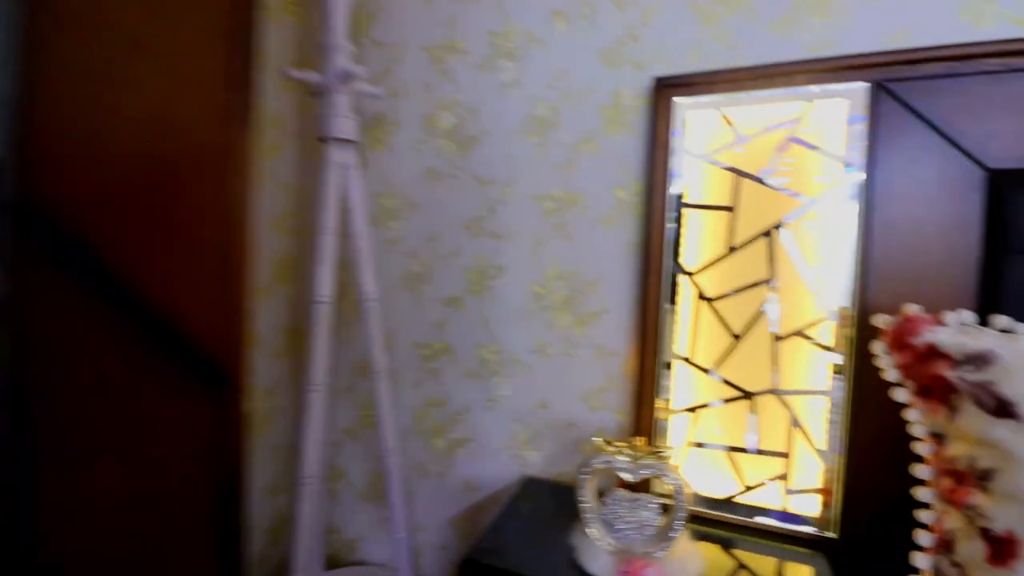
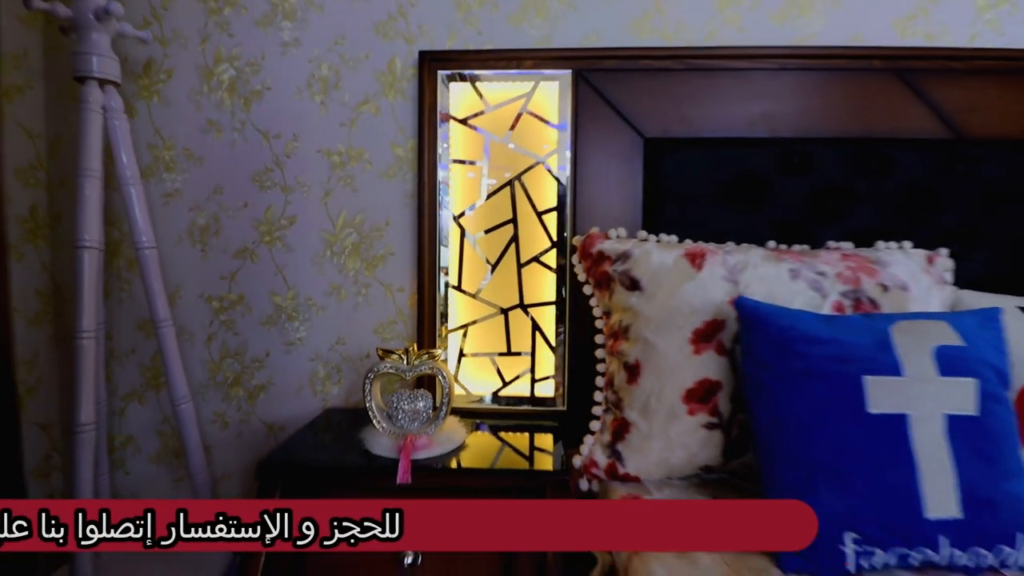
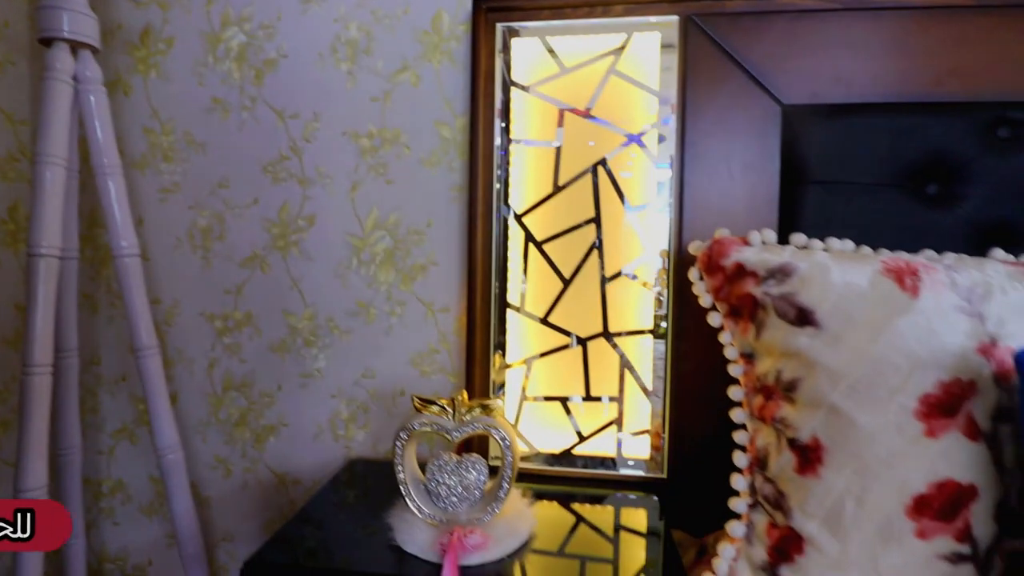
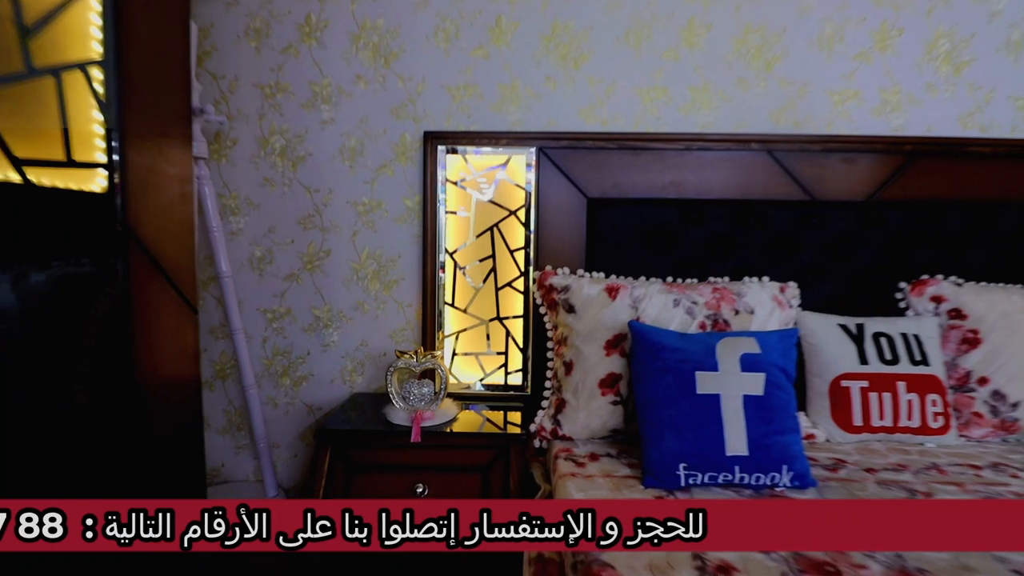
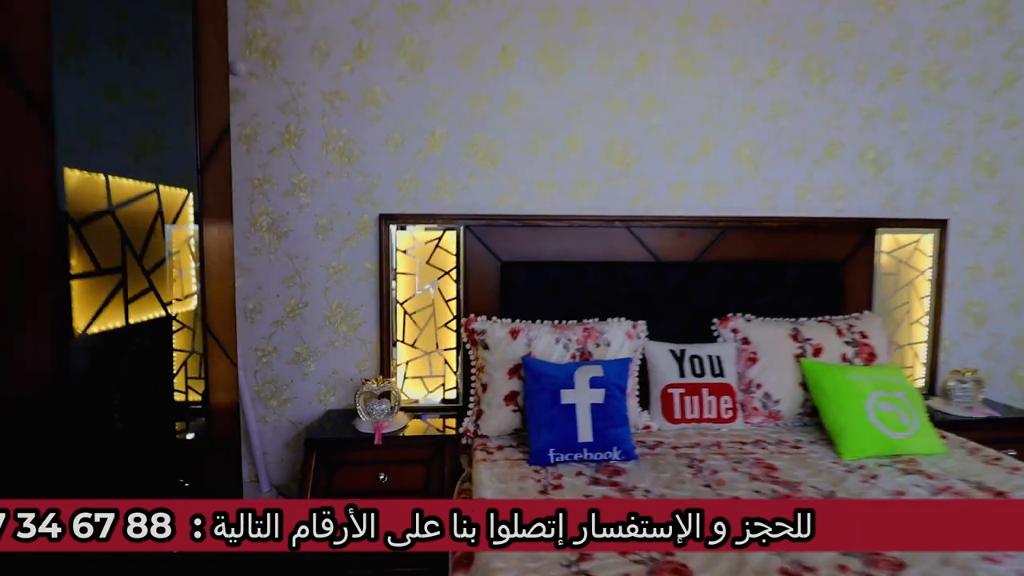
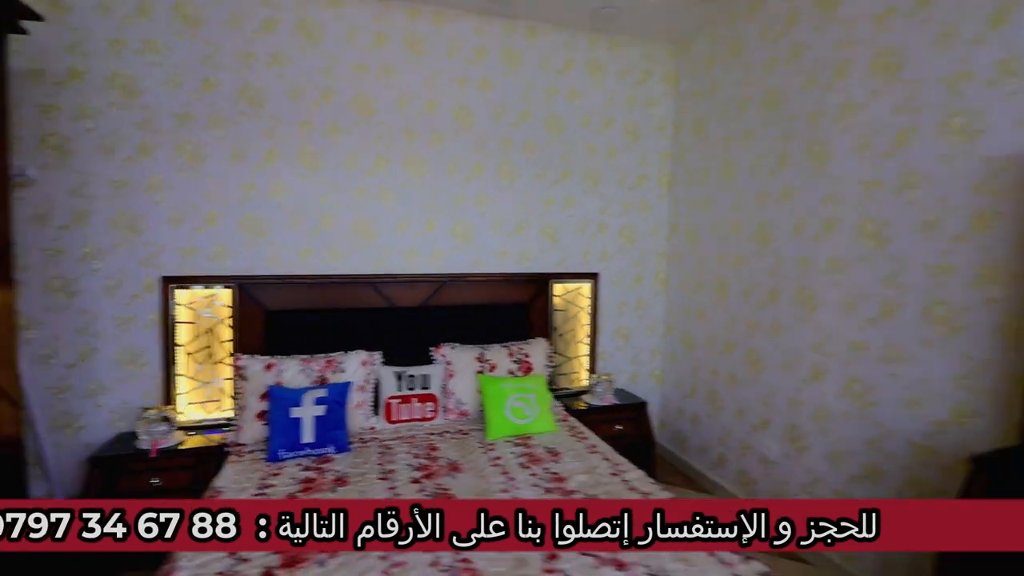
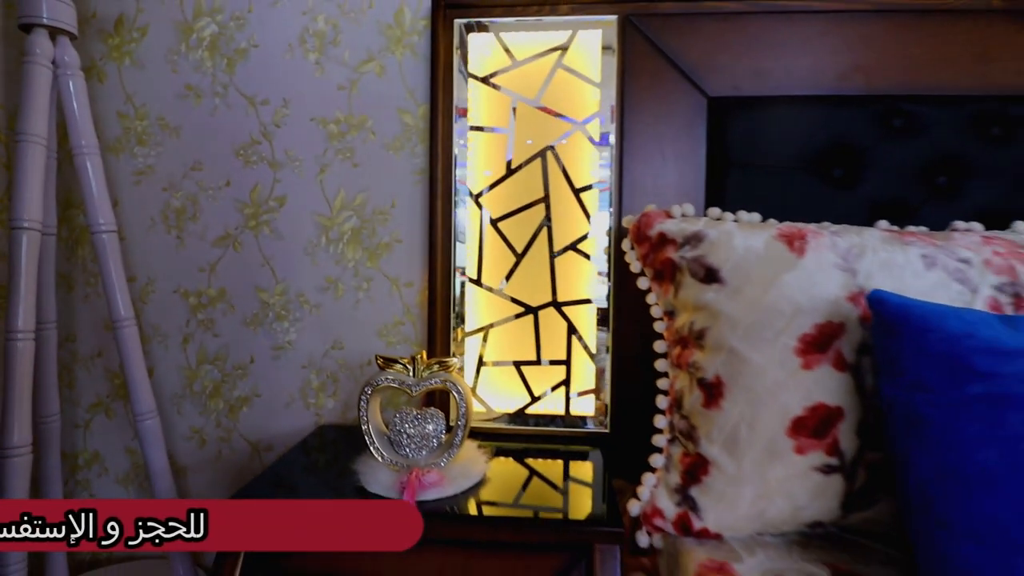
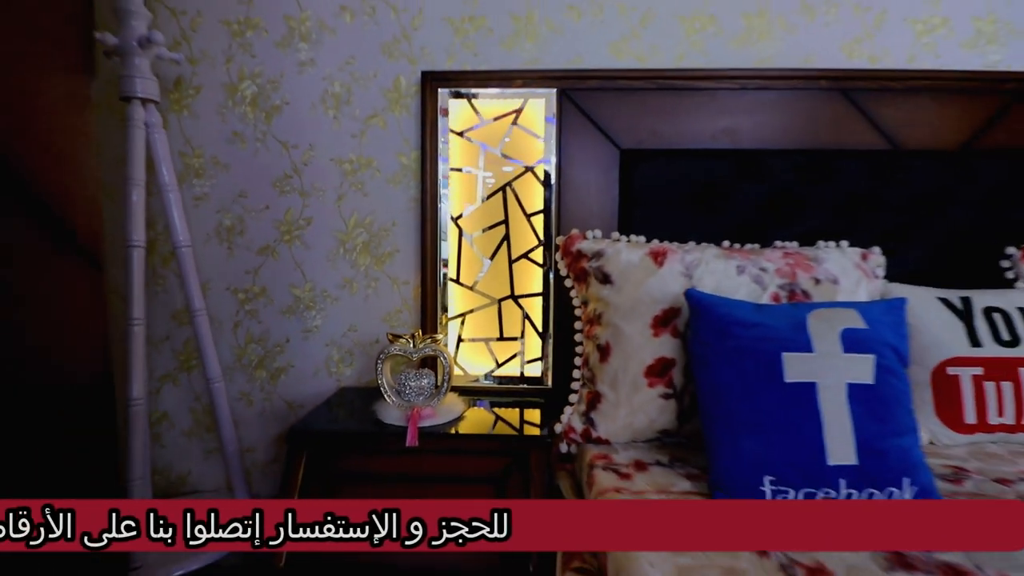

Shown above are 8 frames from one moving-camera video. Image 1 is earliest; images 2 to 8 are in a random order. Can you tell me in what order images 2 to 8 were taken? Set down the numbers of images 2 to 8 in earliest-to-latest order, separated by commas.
3, 7, 2, 8, 4, 5, 6
